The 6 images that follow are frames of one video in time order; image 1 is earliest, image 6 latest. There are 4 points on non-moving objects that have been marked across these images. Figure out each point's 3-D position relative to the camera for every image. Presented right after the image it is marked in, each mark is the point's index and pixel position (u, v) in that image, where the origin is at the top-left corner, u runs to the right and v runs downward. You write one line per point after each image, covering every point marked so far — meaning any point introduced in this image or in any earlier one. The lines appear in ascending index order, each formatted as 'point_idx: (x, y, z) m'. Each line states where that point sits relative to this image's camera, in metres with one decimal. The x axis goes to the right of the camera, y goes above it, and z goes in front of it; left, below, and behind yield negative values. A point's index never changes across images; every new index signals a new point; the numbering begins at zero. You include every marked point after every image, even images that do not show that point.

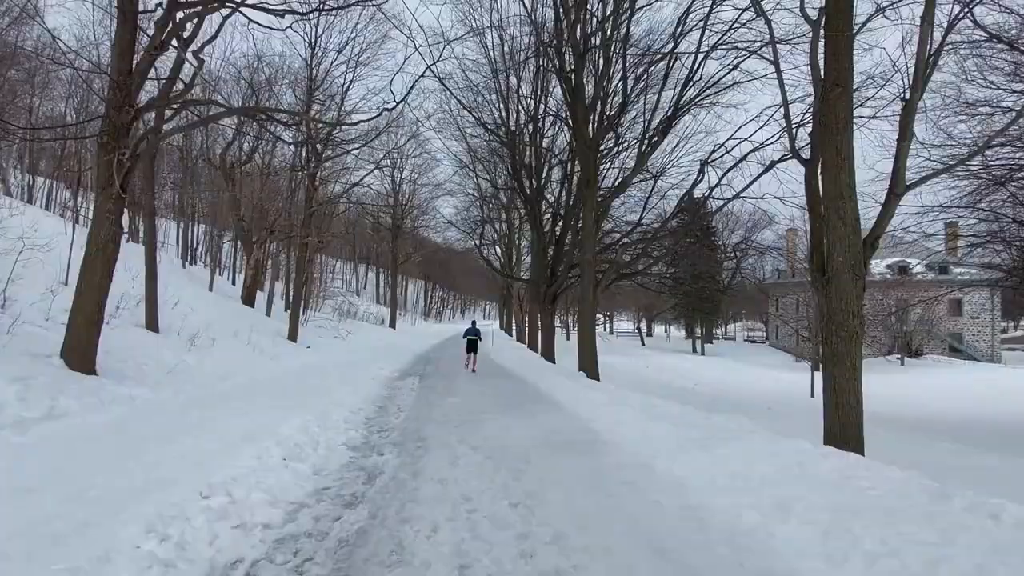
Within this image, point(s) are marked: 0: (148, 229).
0: (-7.5, +1.2, +12.6) m
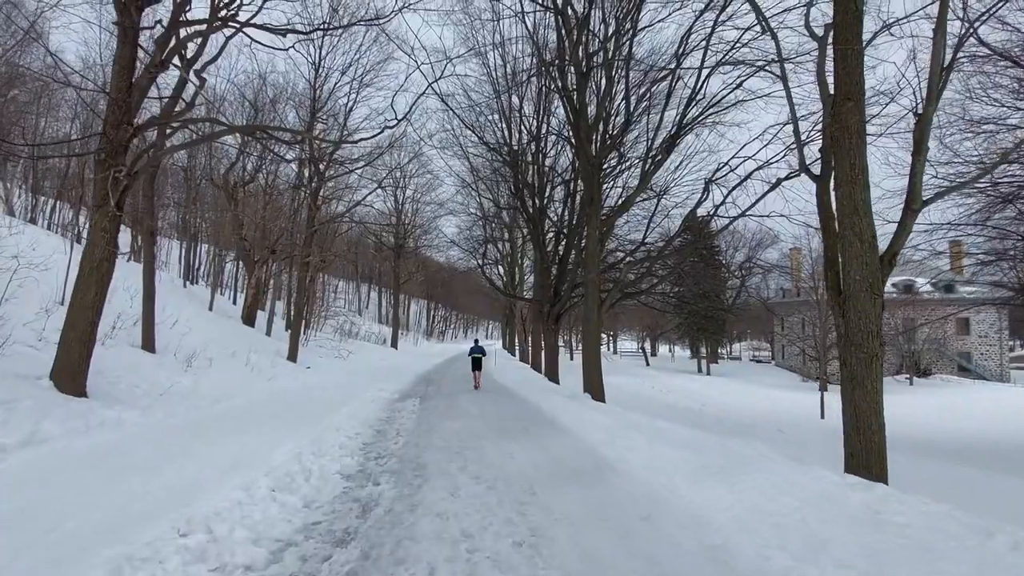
0: (-7.4, +0.8, +12.5) m
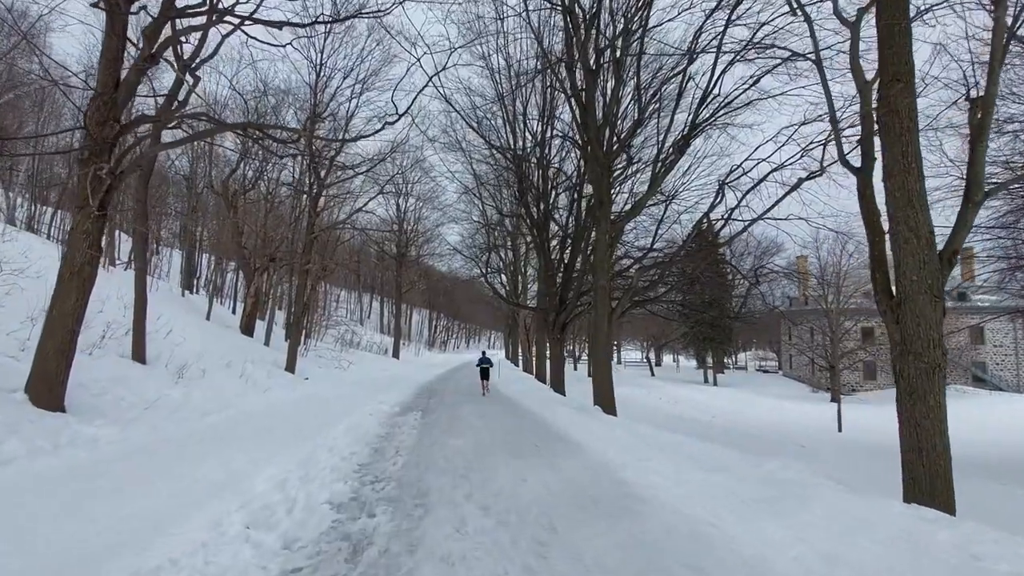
0: (-7.3, +0.7, +12.0) m
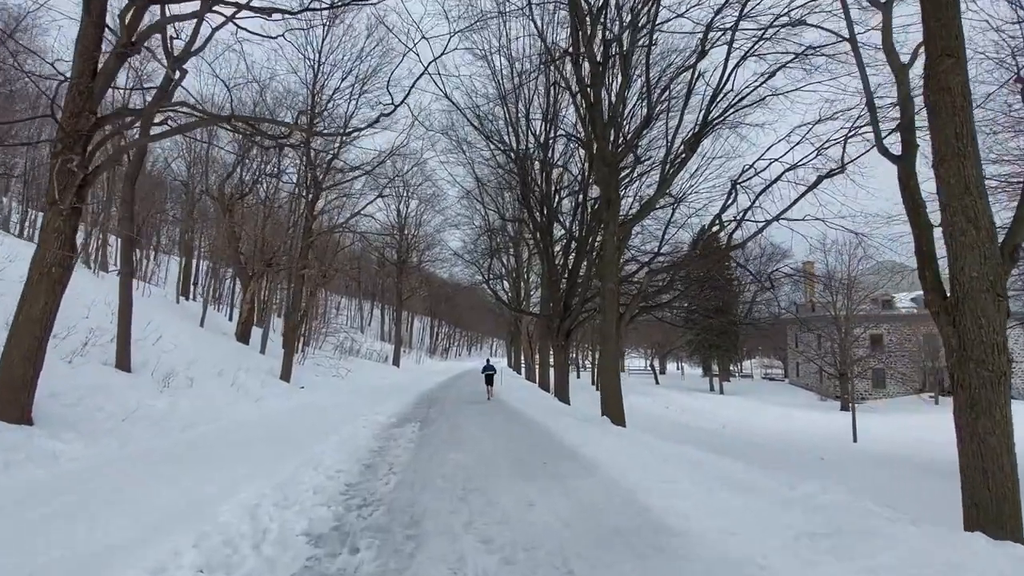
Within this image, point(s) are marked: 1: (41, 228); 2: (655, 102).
0: (-7.2, +0.6, +11.5) m
1: (-5.3, +0.7, +6.9) m
2: (+2.8, +3.6, +11.9) m
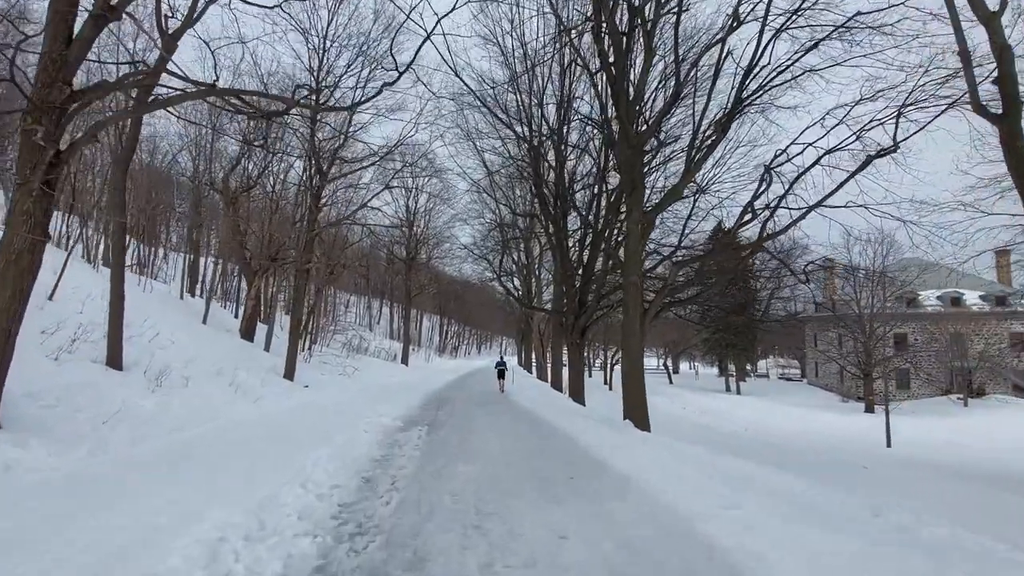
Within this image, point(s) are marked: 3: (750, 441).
0: (-7.0, +0.7, +10.8) m
1: (-5.1, +0.8, +6.2) m
2: (+3.0, +3.7, +11.1) m
3: (+7.6, -4.9, +19.6) m
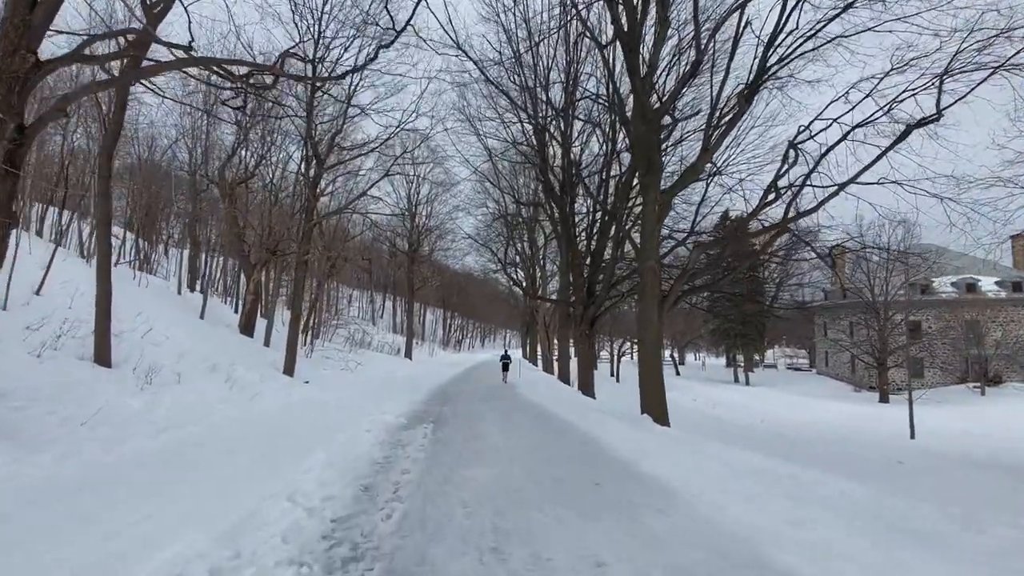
0: (-6.8, +0.8, +10.3) m
1: (-5.0, +0.9, +5.7) m
2: (+3.1, +4.0, +10.4) m
3: (+7.8, -4.5, +19.1) m
